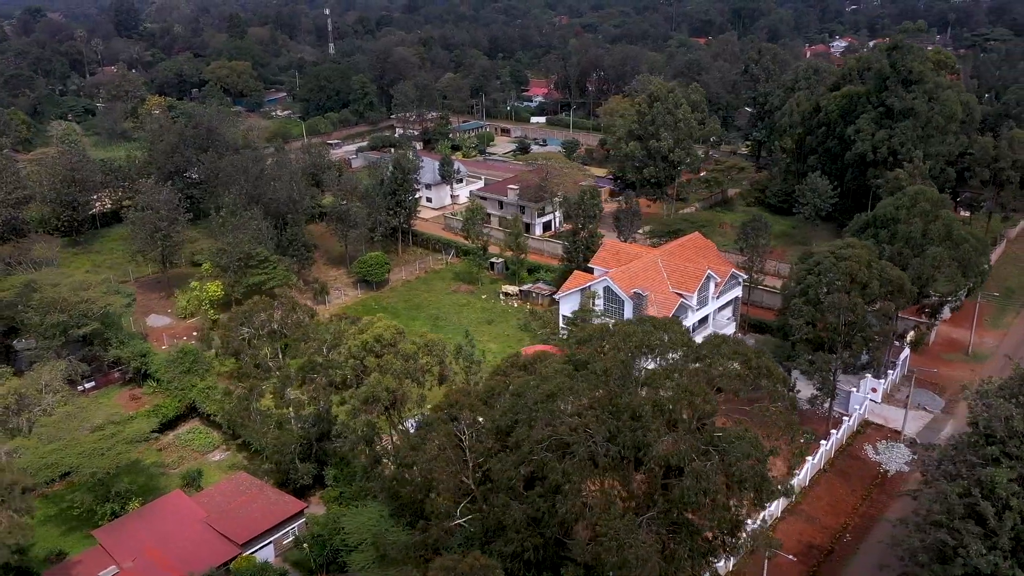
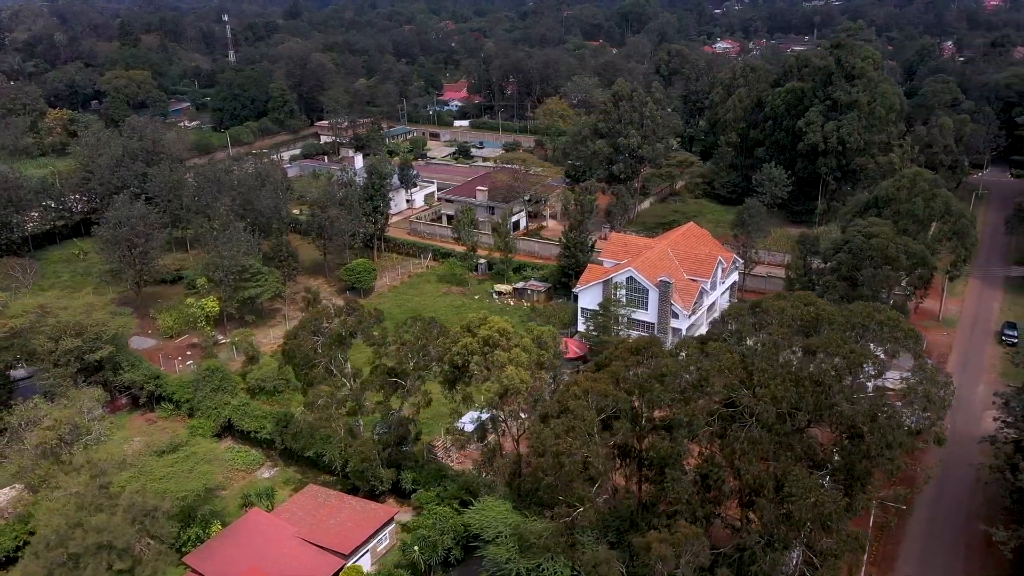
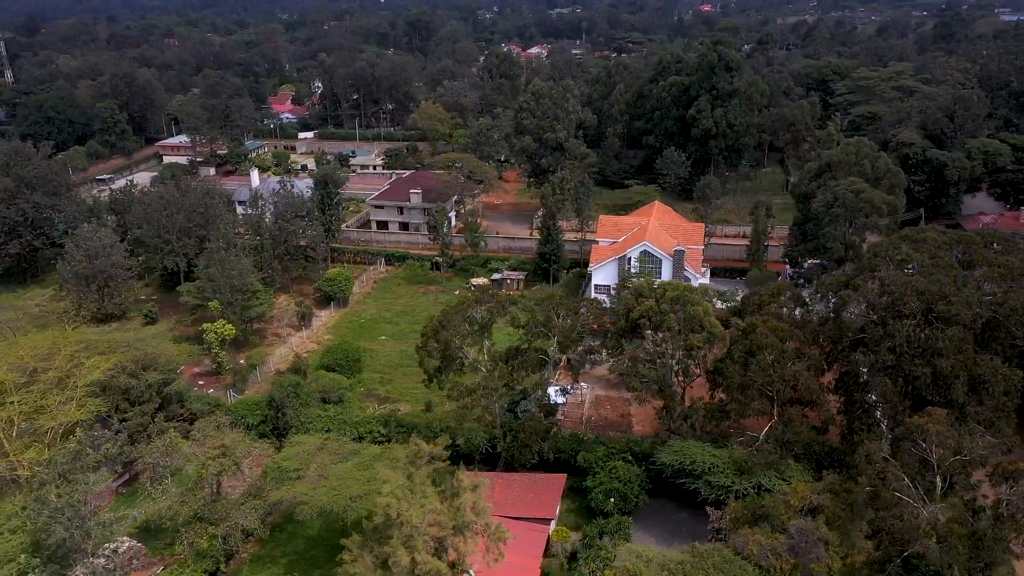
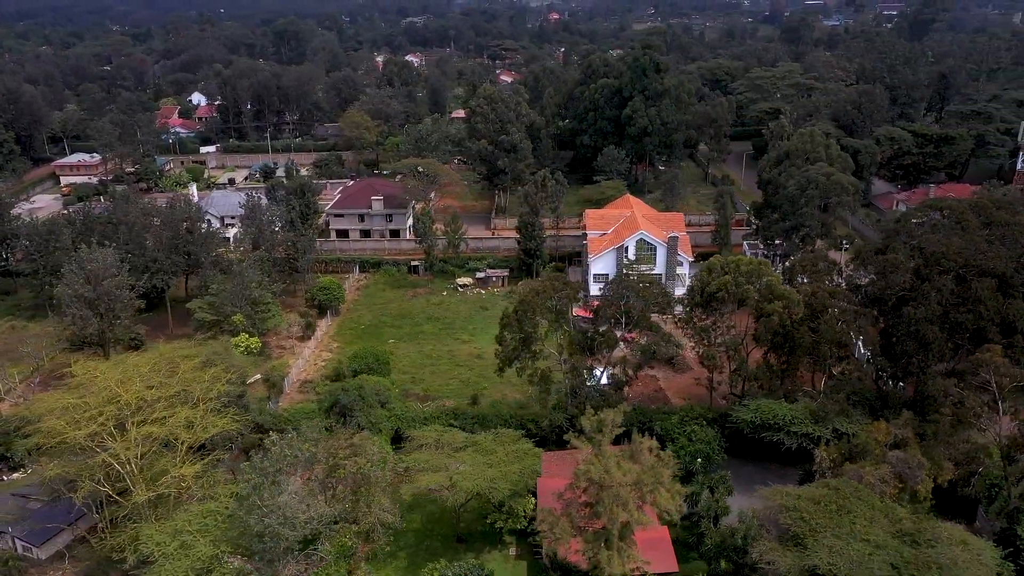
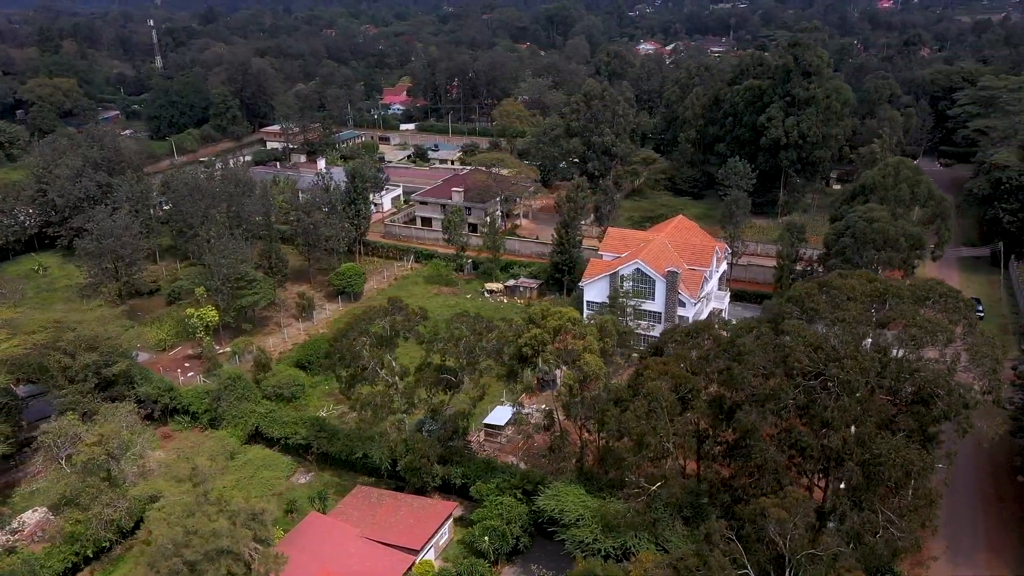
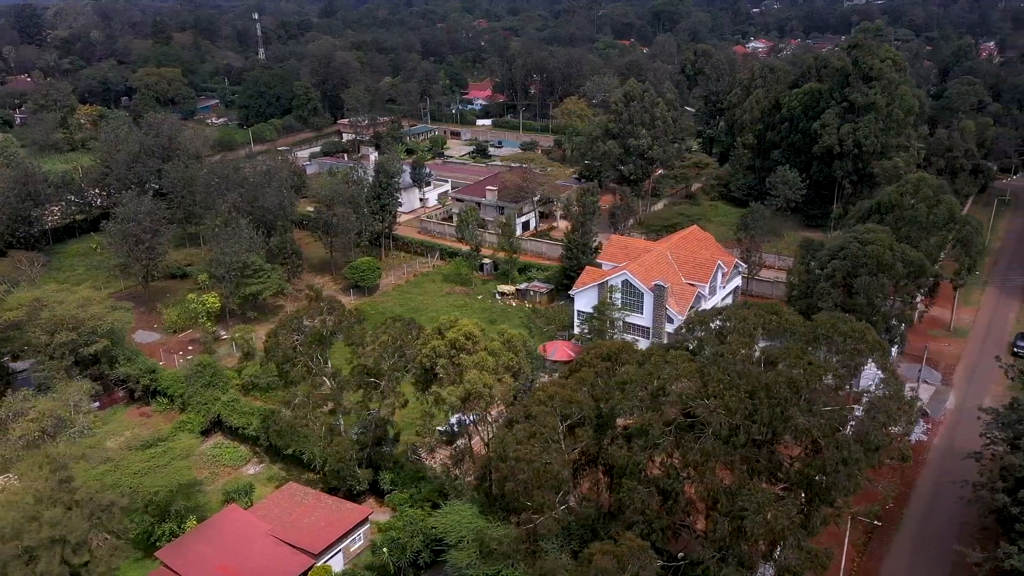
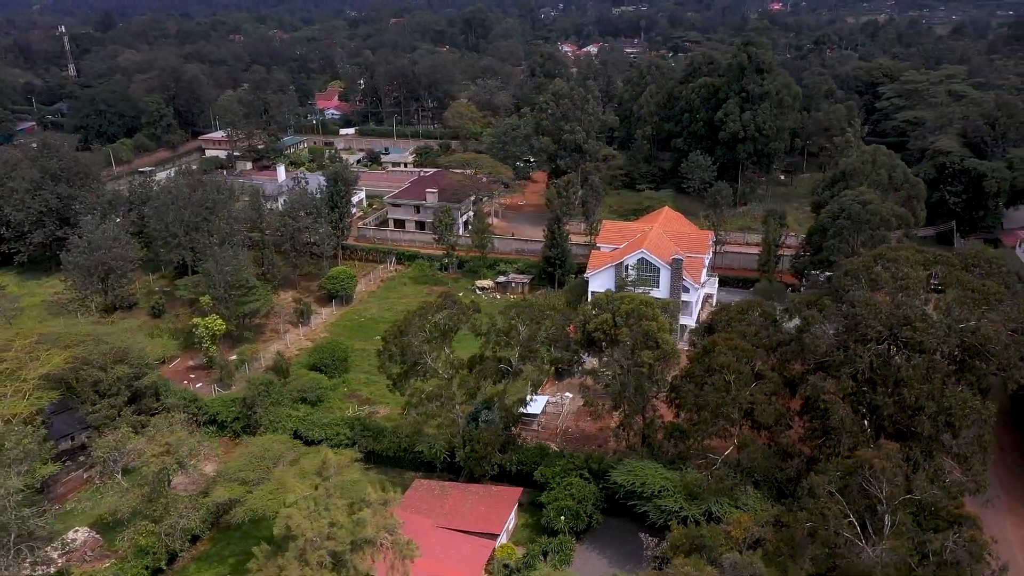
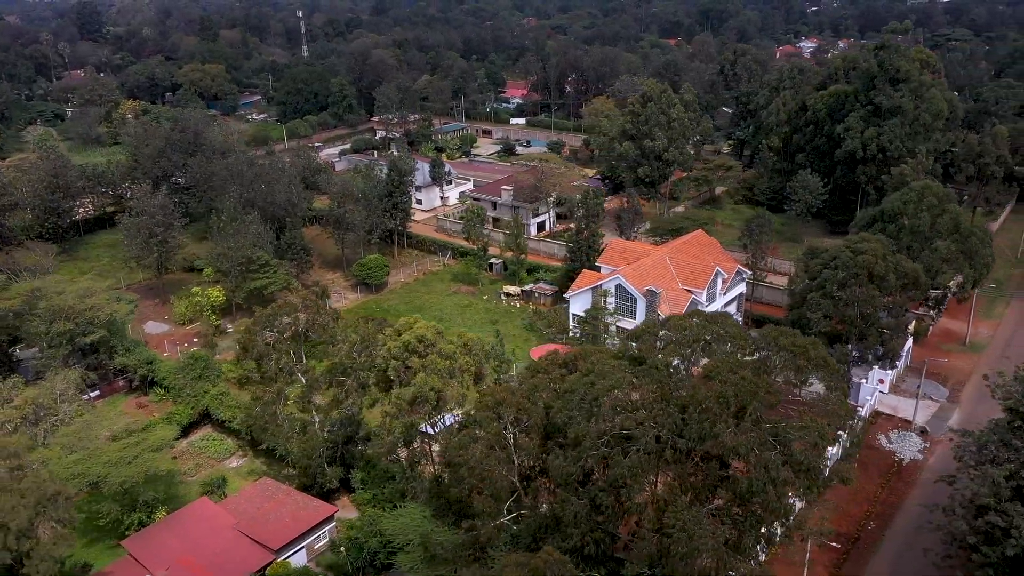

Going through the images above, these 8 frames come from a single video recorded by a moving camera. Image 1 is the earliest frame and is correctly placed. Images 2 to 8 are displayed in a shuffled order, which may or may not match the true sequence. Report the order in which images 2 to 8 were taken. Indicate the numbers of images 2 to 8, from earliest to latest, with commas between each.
8, 6, 2, 5, 7, 3, 4
